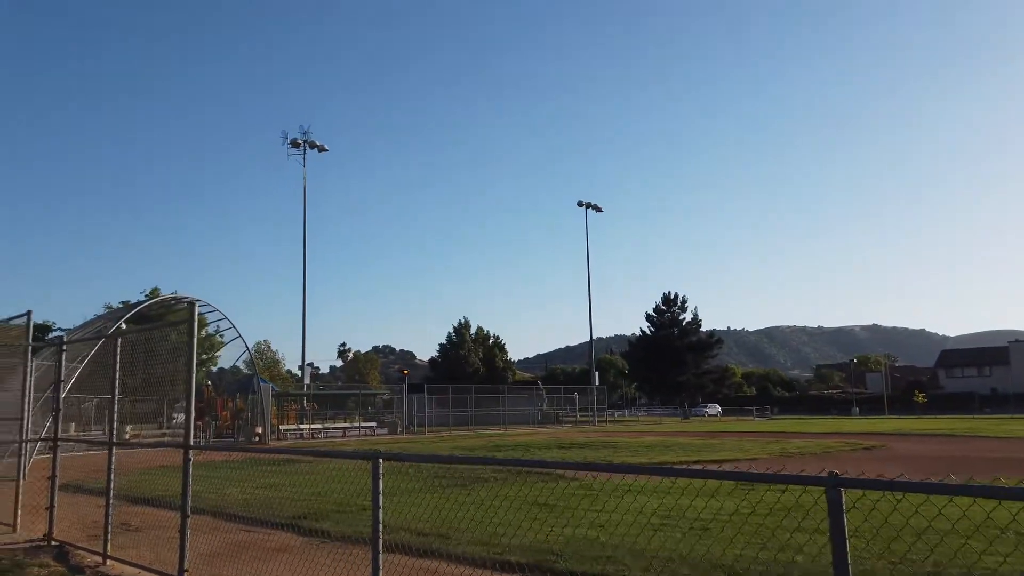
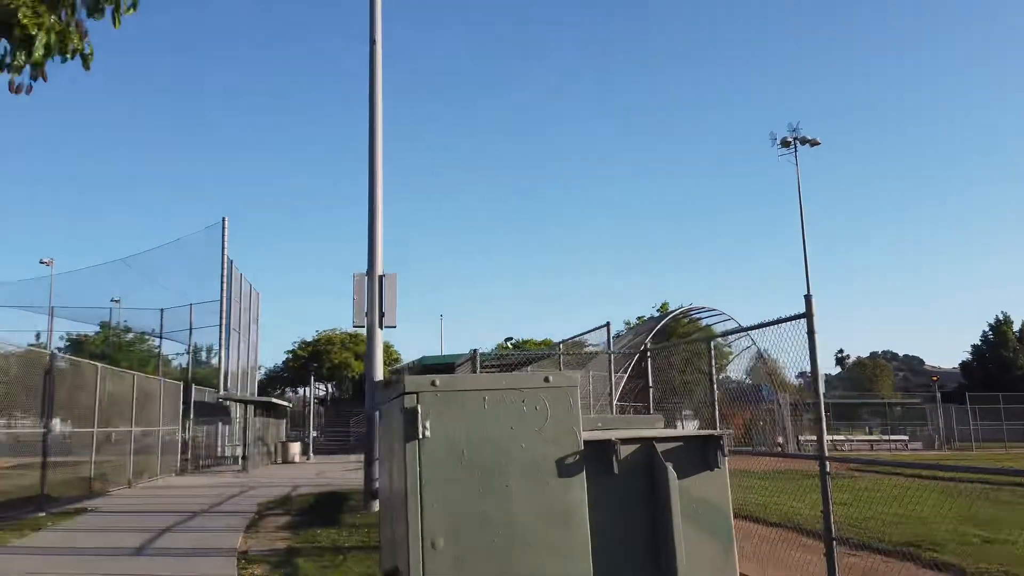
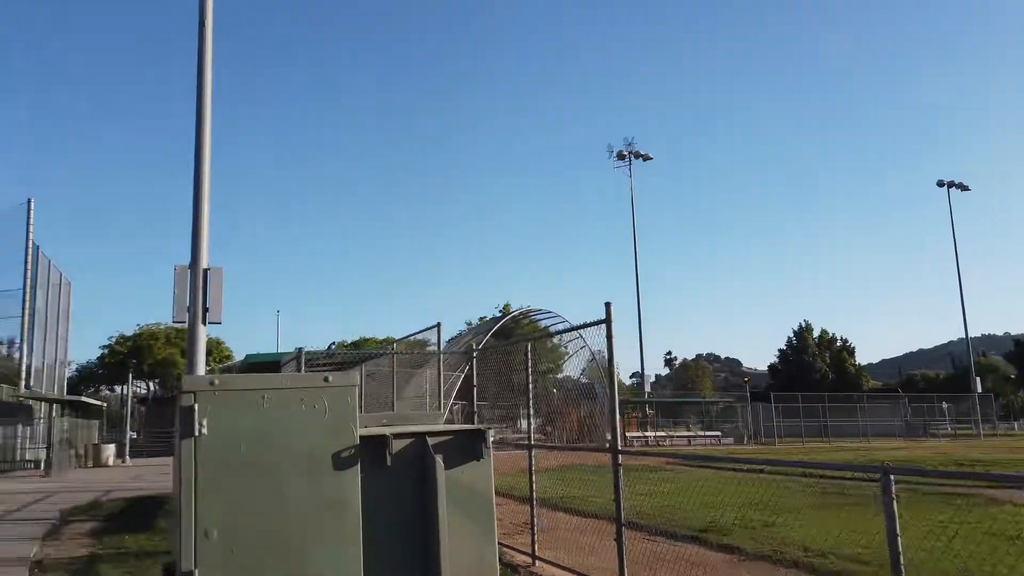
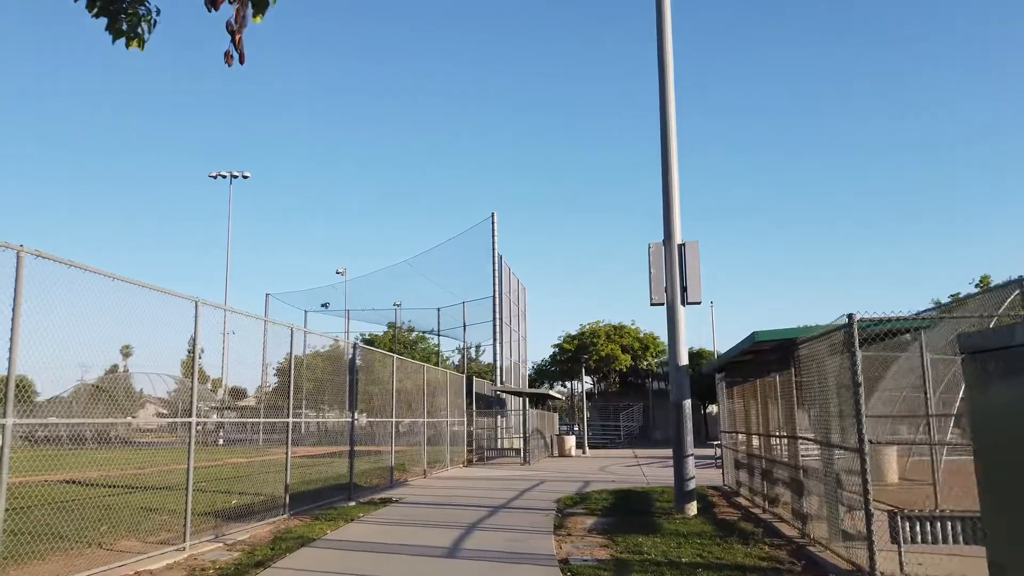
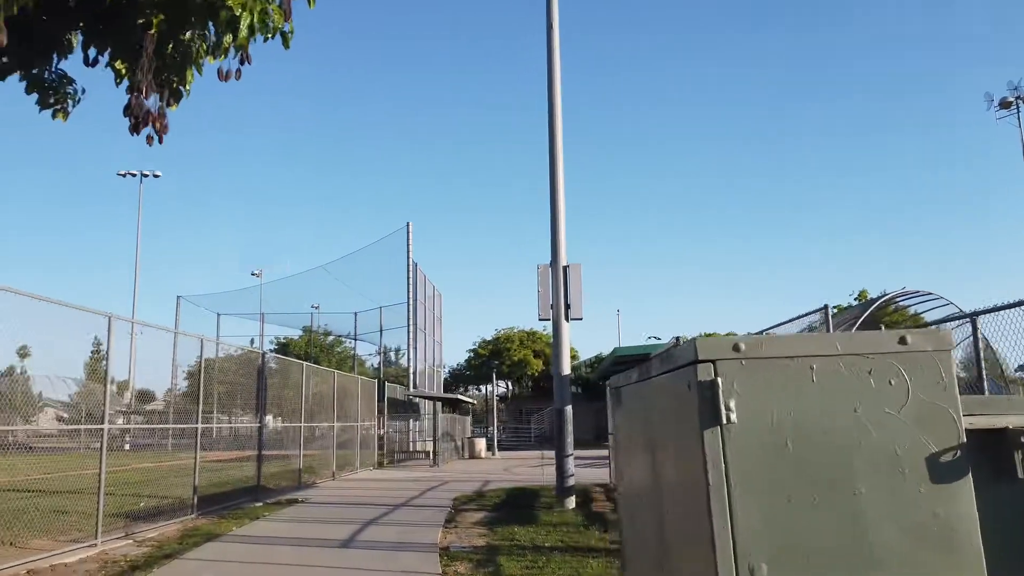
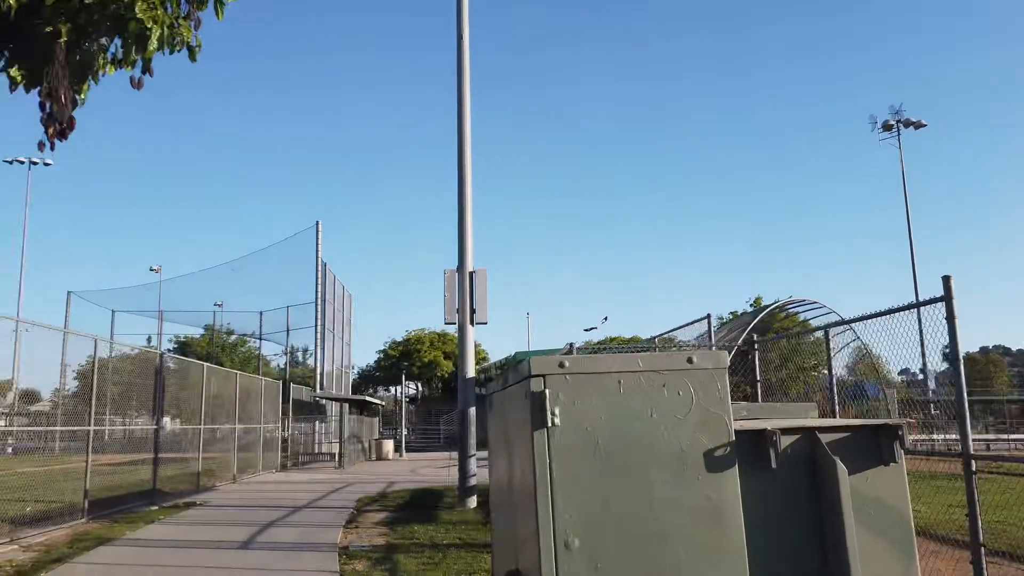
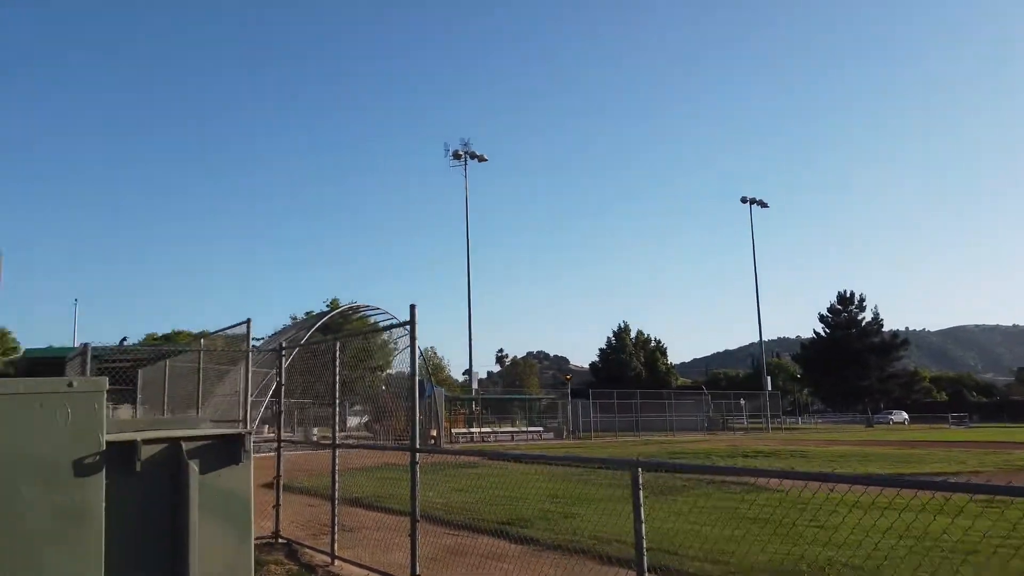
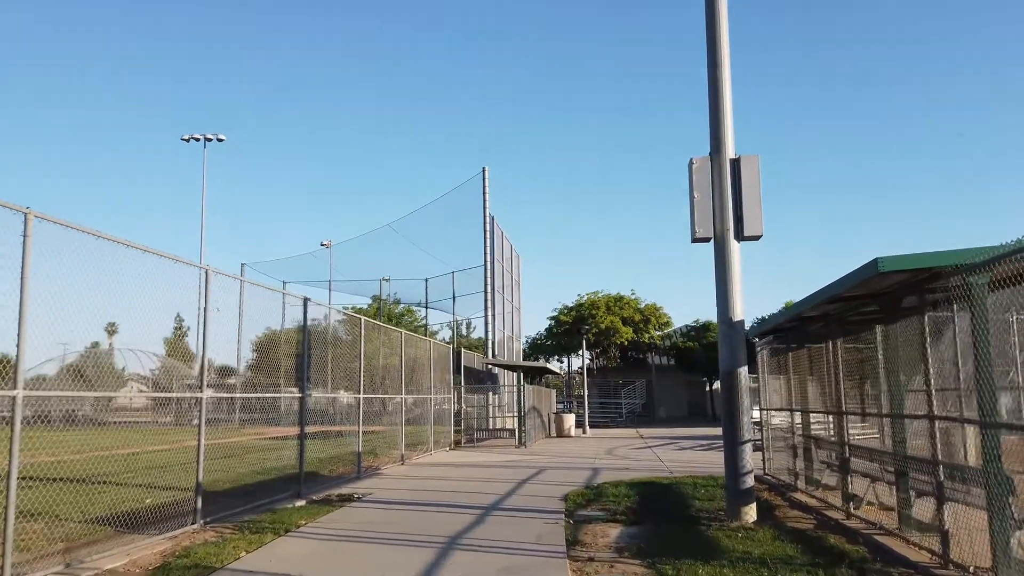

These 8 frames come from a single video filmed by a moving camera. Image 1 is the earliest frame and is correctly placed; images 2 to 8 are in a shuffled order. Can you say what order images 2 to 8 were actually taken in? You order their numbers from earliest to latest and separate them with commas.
7, 3, 2, 6, 5, 4, 8
